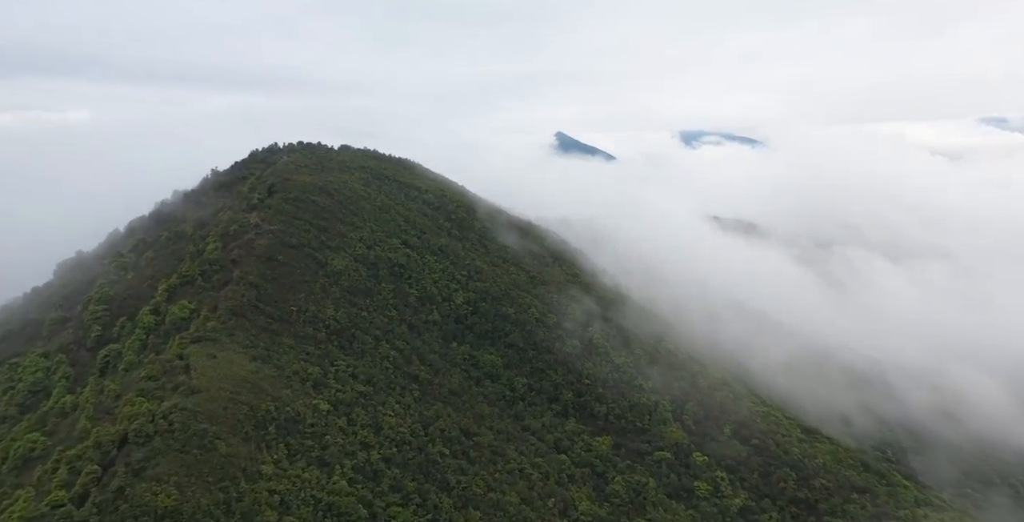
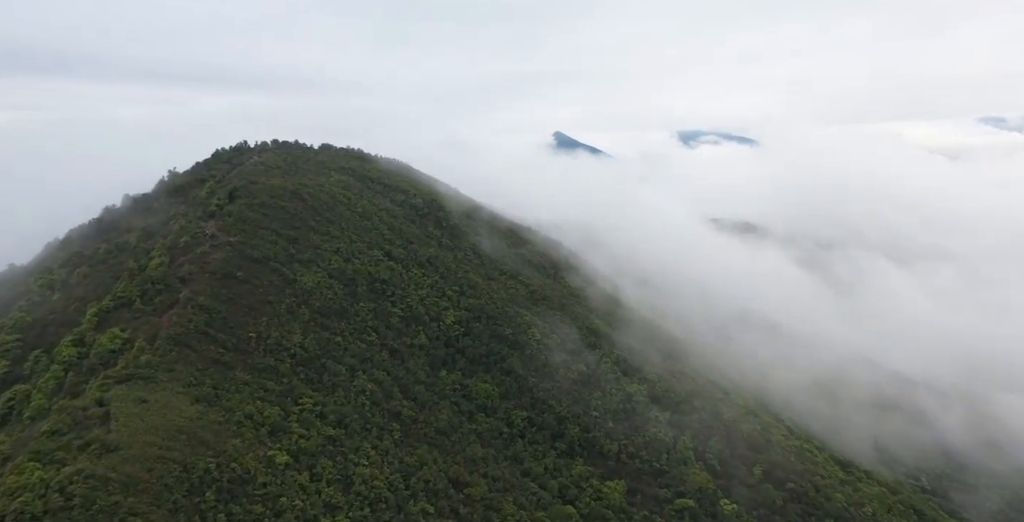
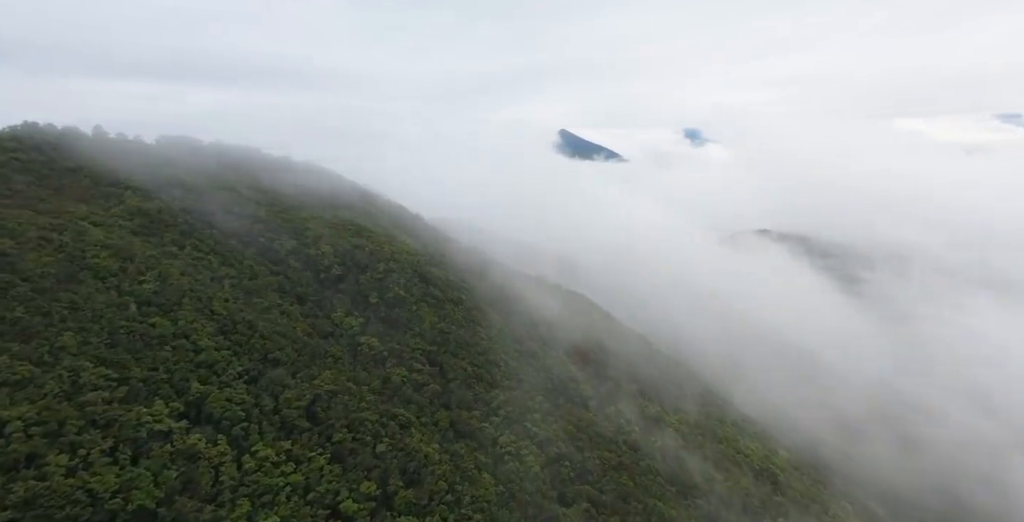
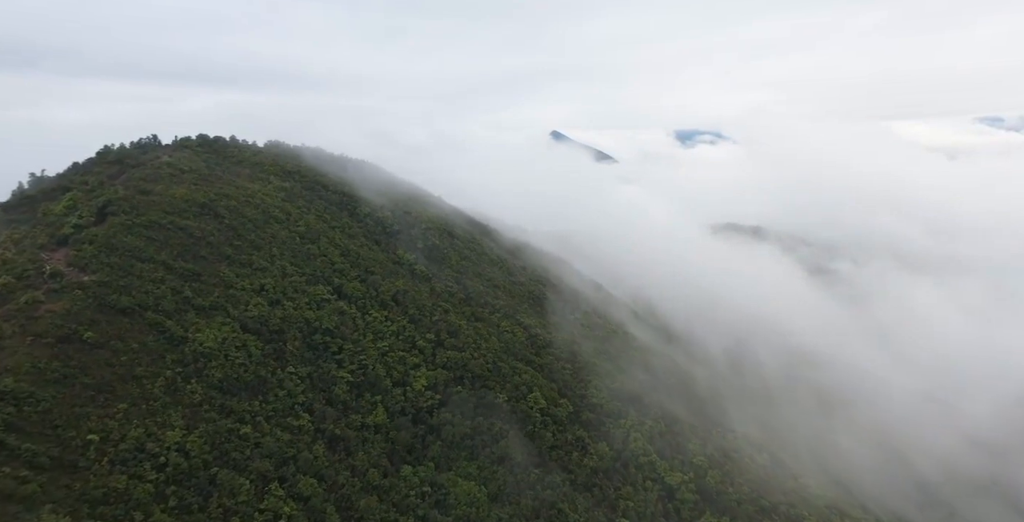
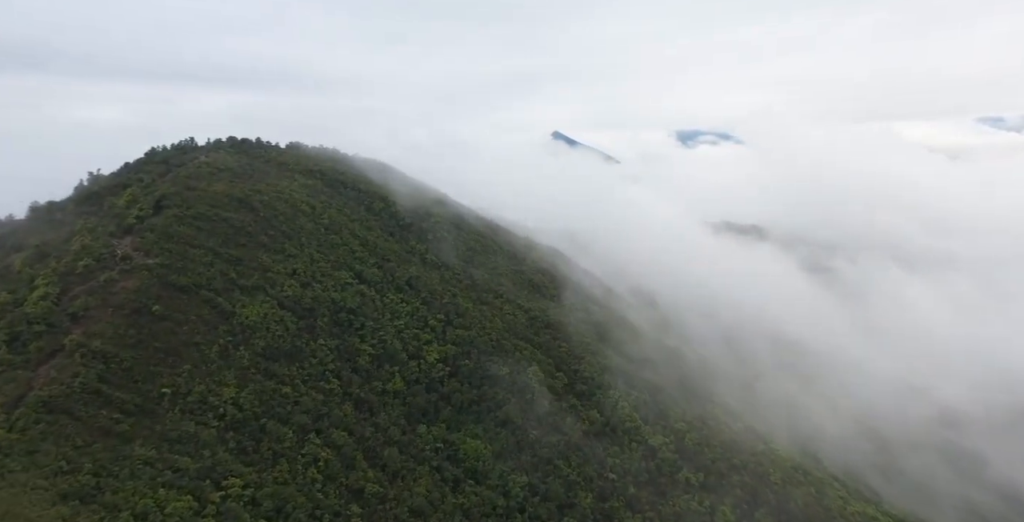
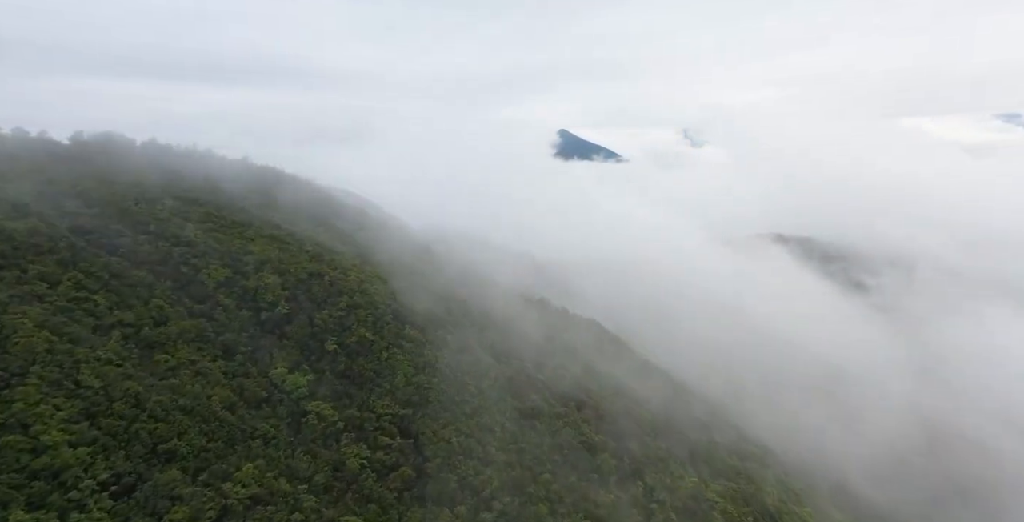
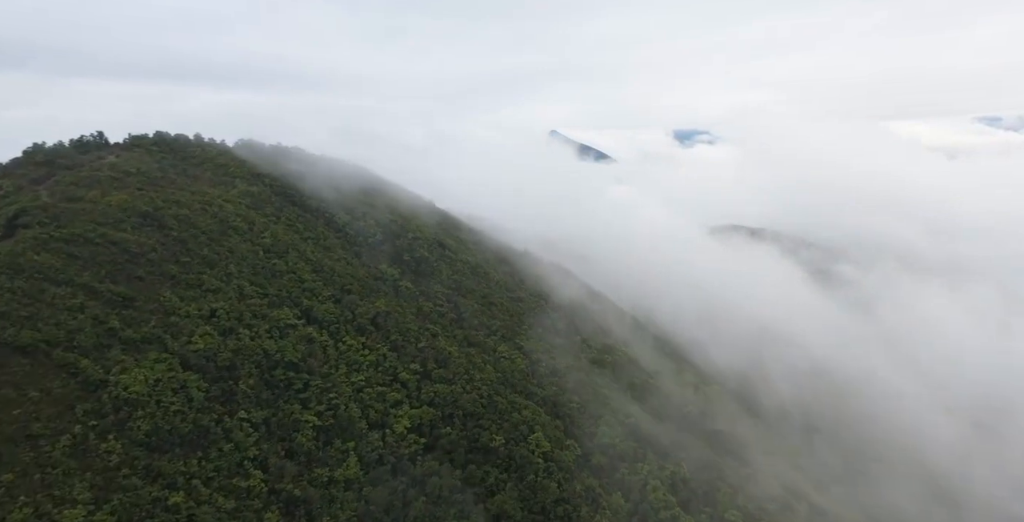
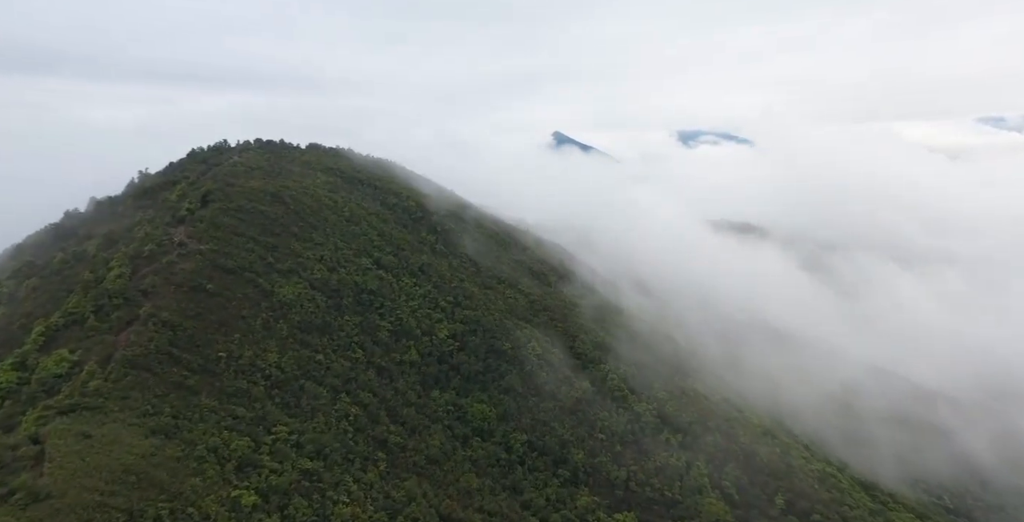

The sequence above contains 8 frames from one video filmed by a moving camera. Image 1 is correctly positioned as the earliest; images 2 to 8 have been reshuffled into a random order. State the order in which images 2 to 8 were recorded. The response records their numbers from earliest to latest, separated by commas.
2, 8, 5, 4, 7, 3, 6
